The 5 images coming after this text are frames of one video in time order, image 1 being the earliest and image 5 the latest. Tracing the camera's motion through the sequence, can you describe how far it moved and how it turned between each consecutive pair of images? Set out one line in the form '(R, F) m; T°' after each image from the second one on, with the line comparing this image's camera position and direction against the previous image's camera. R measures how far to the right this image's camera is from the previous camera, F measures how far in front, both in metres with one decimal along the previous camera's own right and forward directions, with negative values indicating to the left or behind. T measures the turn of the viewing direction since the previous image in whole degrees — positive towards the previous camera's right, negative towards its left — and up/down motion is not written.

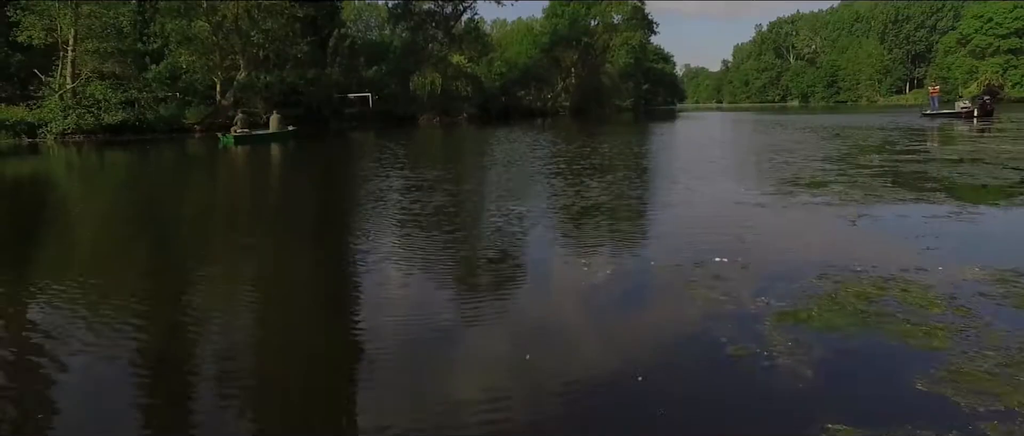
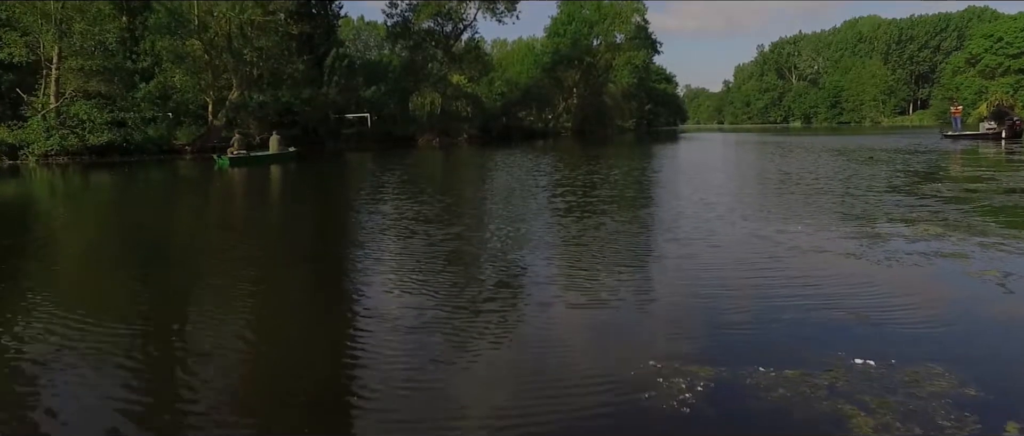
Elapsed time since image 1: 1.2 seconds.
(-0.1, +1.0) m; 0°
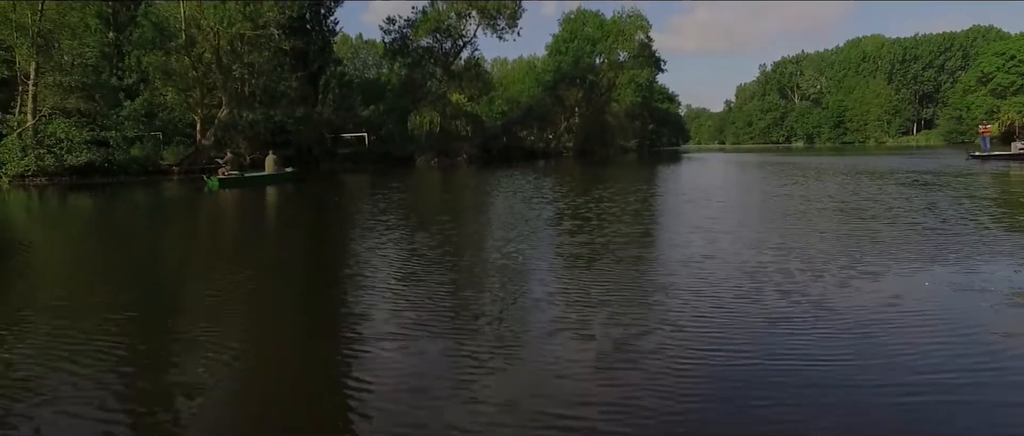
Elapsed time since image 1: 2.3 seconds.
(-0.1, +1.2) m; 0°
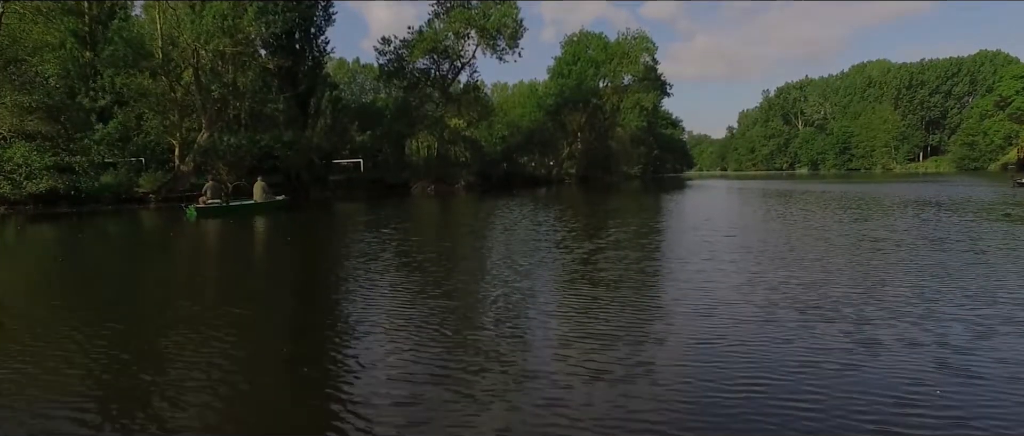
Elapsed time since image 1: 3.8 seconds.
(-0.1, +1.8) m; 0°
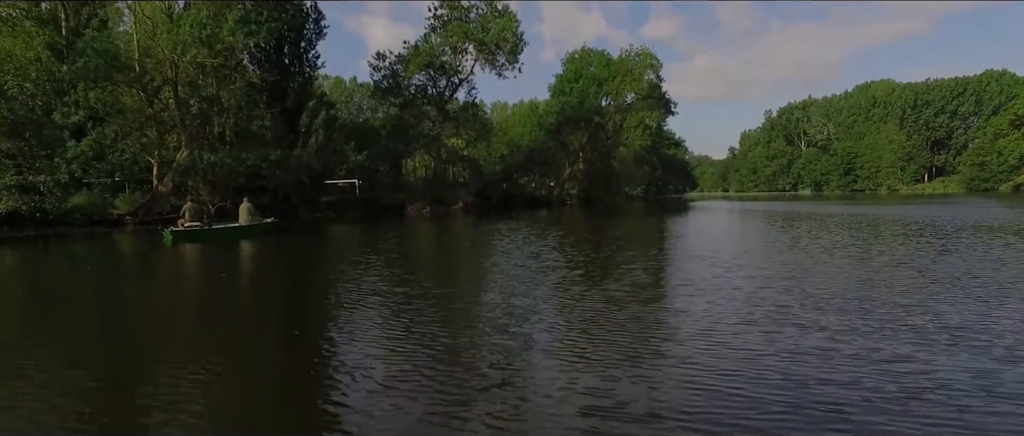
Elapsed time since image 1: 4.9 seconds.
(-0.1, +1.5) m; 0°
